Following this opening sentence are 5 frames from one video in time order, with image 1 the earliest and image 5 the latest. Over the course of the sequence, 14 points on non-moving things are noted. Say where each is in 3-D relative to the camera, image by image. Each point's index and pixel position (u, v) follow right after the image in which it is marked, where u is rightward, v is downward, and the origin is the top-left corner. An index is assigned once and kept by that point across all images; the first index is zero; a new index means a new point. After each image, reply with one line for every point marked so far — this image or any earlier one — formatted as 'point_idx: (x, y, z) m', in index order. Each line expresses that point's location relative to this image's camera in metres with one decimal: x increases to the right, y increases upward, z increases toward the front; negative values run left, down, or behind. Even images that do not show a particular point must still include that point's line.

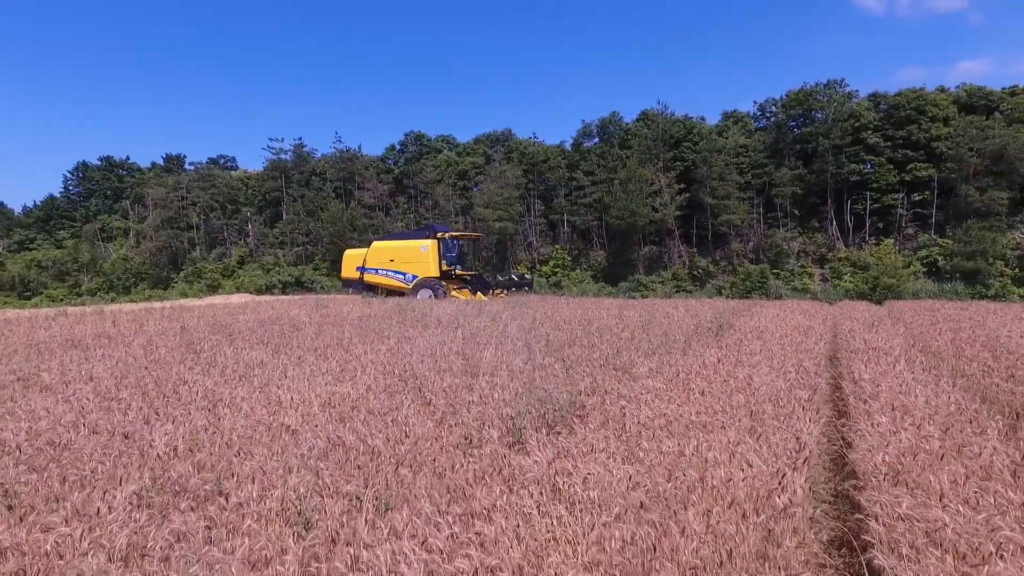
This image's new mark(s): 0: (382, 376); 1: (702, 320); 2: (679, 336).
0: (-1.0, -0.7, +4.8) m
1: (+2.8, -0.5, +9.0) m
2: (+1.9, -0.6, +7.0) m
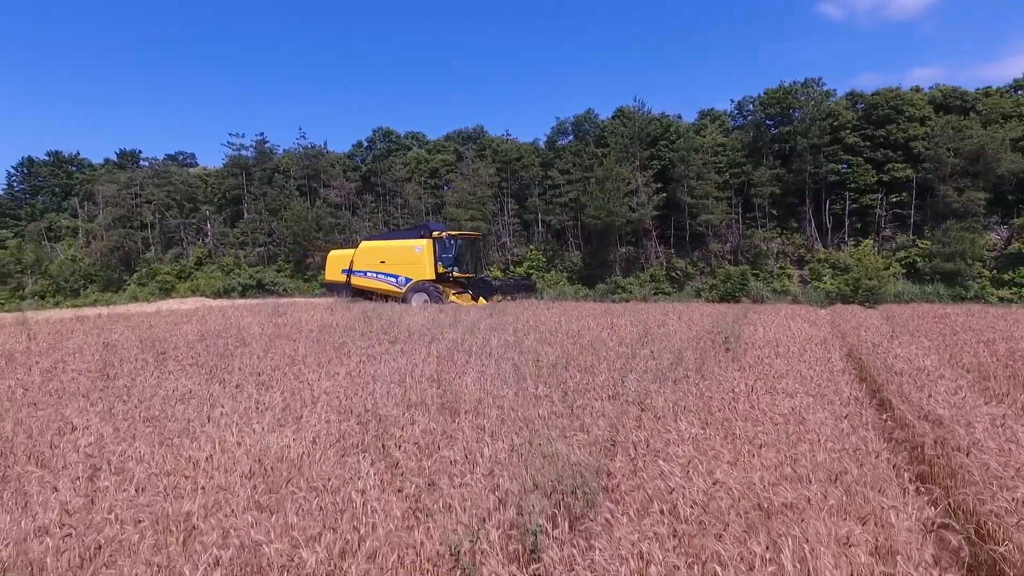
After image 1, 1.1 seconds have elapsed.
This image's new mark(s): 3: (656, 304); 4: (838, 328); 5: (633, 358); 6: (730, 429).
0: (-1.1, -0.8, +3.8) m
1: (+2.5, -0.6, +8.1) m
2: (+1.7, -0.7, +6.1) m
3: (+3.4, -0.4, +14.2) m
4: (+4.7, -0.6, +8.8) m
5: (+1.2, -0.7, +5.8) m
6: (+1.2, -0.8, +3.4) m
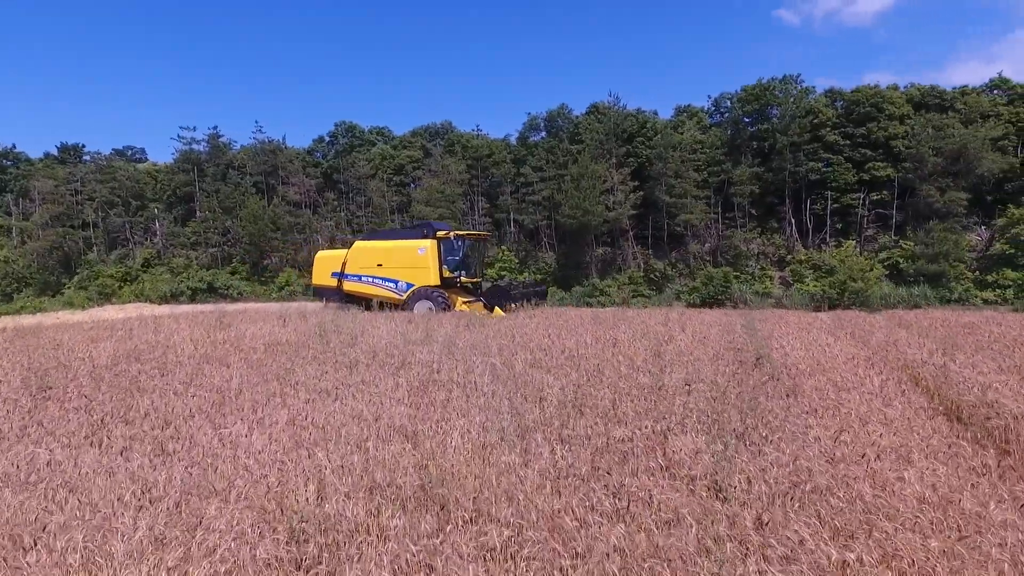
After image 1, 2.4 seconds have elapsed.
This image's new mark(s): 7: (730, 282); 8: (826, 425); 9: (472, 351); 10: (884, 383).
0: (-1.0, -0.9, +2.4) m
1: (+2.3, -0.7, +6.9) m
2: (+1.7, -0.8, +4.8) m
3: (+2.9, -0.5, +13.0) m
4: (+4.5, -0.7, +7.7) m
5: (+1.1, -0.8, +4.6) m
6: (+1.3, -0.9, +2.2) m
7: (+6.8, +0.2, +19.3) m
8: (+1.9, -0.8, +3.7) m
9: (-0.5, -0.7, +7.0) m
10: (+3.1, -0.8, +5.1) m
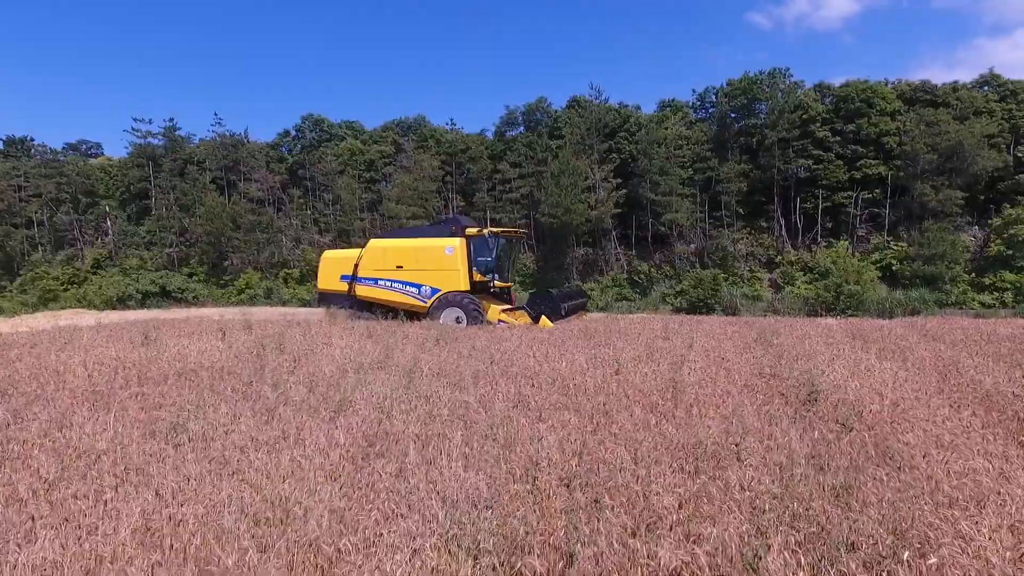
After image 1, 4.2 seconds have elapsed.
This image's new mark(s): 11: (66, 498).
0: (-1.0, -1.0, +0.9) m
1: (+2.1, -0.8, +5.6) m
2: (+1.6, -0.9, +3.4) m
3: (+2.4, -0.6, +11.7) m
4: (+4.3, -0.8, +6.4) m
5: (+1.0, -0.9, +3.2) m
6: (+1.3, -1.0, +0.8) m
7: (+6.1, +0.1, +18.1) m
8: (+1.8, -0.9, +2.3) m
9: (-0.6, -0.8, +5.5) m
10: (+3.0, -0.9, +3.8) m
11: (-2.1, -1.0, +3.0) m
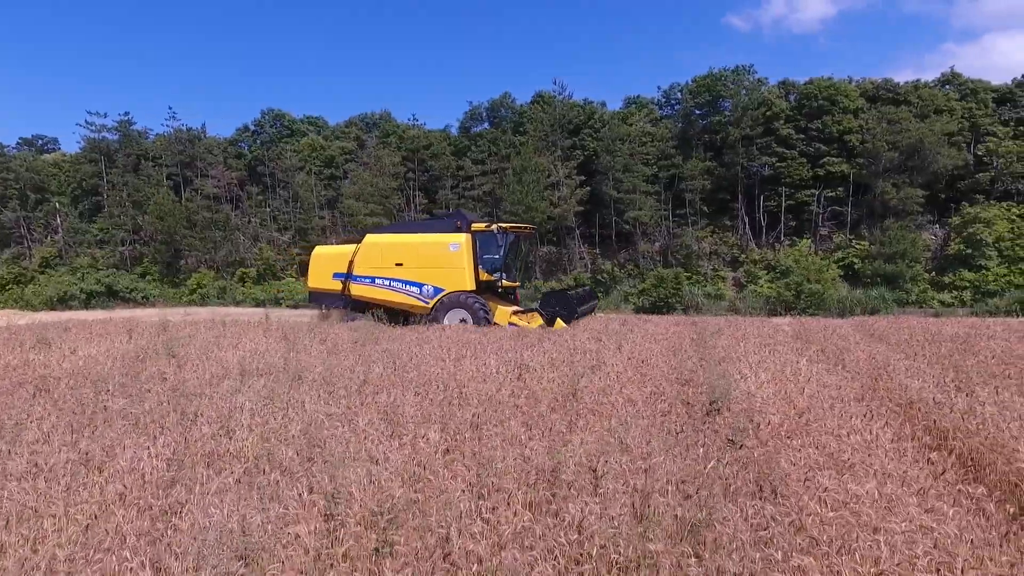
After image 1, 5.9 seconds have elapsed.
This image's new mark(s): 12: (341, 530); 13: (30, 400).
0: (-1.8, -1.0, +0.3) m
1: (+1.2, -0.8, +5.1) m
2: (+0.7, -0.9, +3.0) m
3: (+1.3, -0.6, +11.2) m
4: (+3.3, -0.8, +6.0) m
5: (+0.2, -0.9, +2.7) m
6: (+0.5, -1.0, +0.3) m
7: (+4.8, +0.1, +17.7) m
8: (+1.0, -0.9, +1.9) m
9: (-1.6, -0.8, +5.0) m
10: (+2.1, -0.9, +3.4) m
11: (-2.9, -1.0, +2.3) m
12: (-0.7, -0.9, +2.4) m
13: (-3.9, -0.9, +4.8) m
